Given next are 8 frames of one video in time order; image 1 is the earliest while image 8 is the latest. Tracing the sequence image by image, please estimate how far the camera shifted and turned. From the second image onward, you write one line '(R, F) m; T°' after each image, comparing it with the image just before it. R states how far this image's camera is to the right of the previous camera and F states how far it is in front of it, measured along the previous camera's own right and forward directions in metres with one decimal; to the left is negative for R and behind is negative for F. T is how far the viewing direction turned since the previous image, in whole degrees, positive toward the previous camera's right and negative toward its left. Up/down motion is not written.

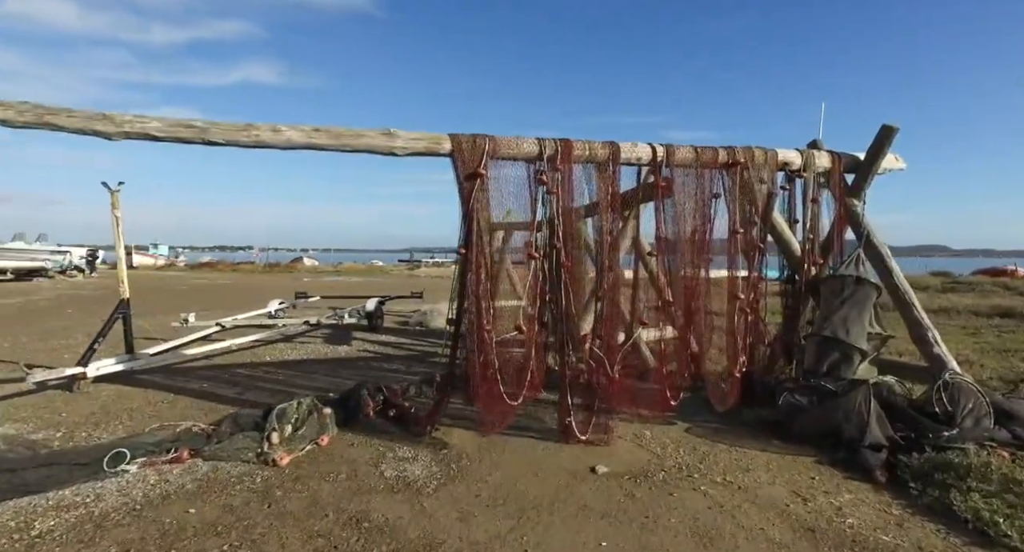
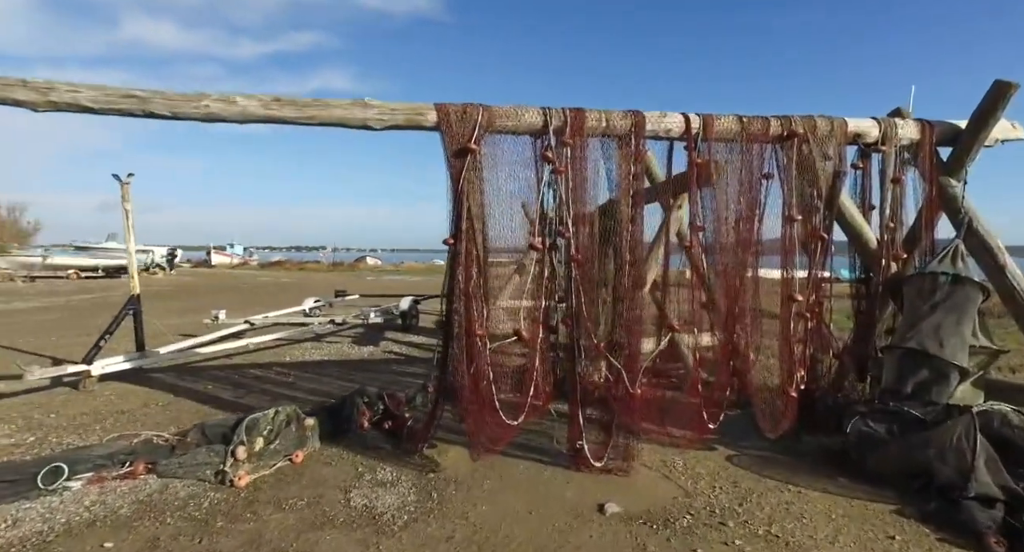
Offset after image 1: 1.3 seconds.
(+0.4, +0.7) m; -6°
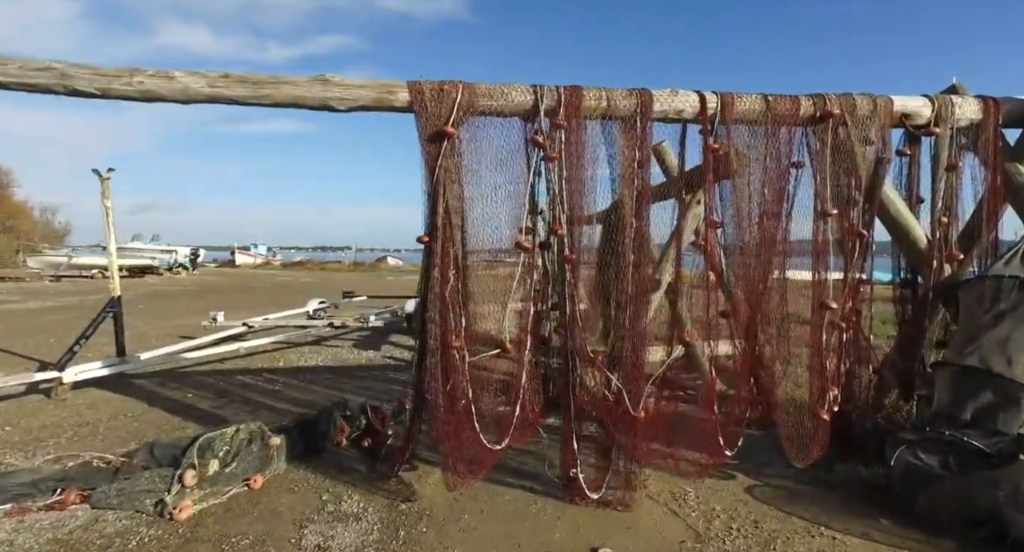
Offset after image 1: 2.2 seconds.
(+0.2, +0.5) m; -2°
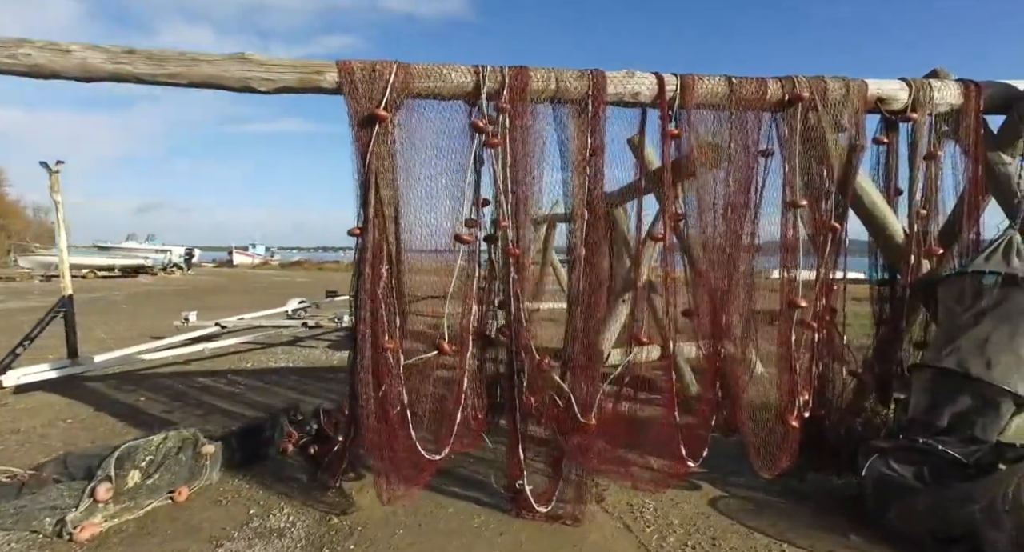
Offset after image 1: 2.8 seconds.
(+0.3, +0.2) m; 0°
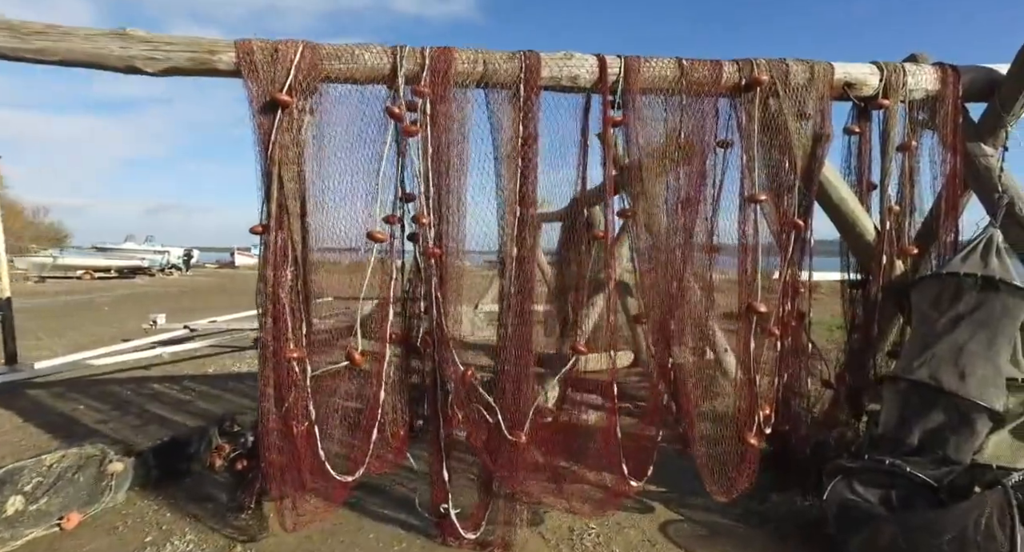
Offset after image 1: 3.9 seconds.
(+0.4, +0.3) m; 0°
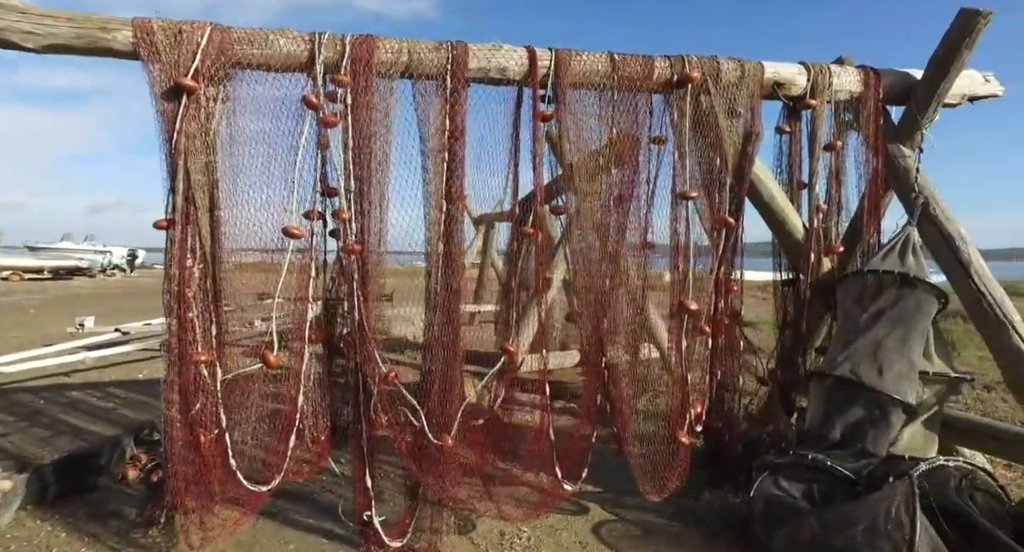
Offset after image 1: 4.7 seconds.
(+0.2, +0.1) m; +4°
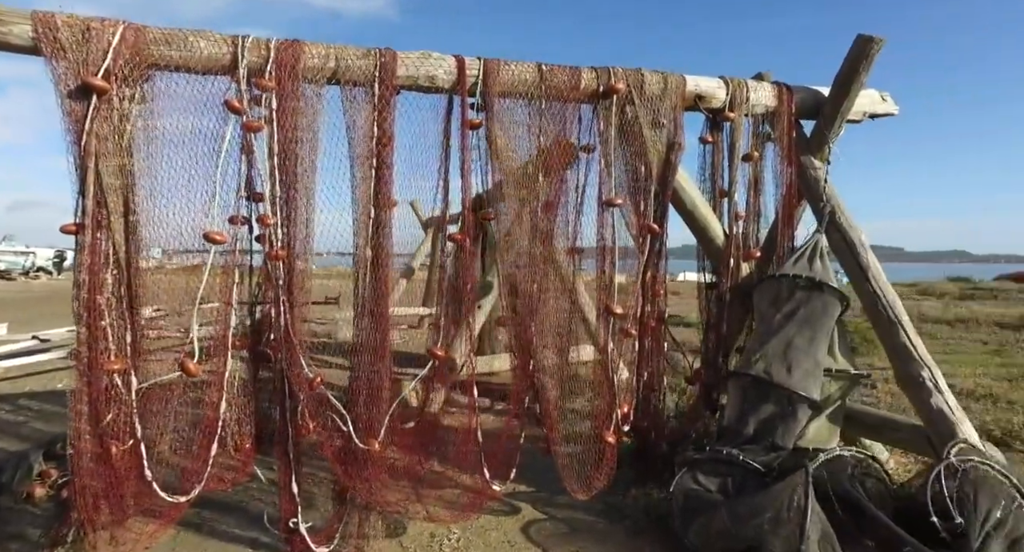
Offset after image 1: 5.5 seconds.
(+0.1, -0.1) m; +5°
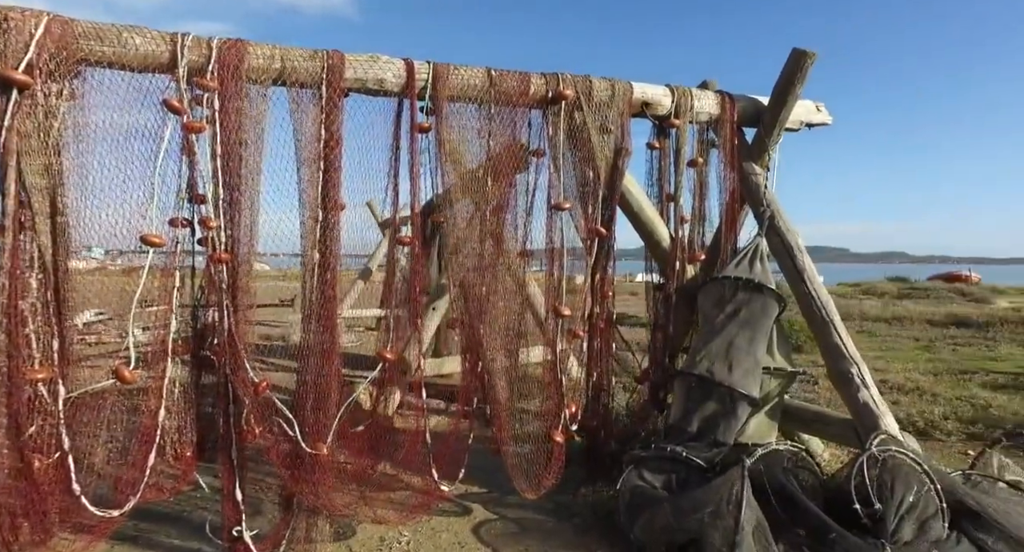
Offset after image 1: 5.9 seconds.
(+0.1, 0.0) m; +4°
